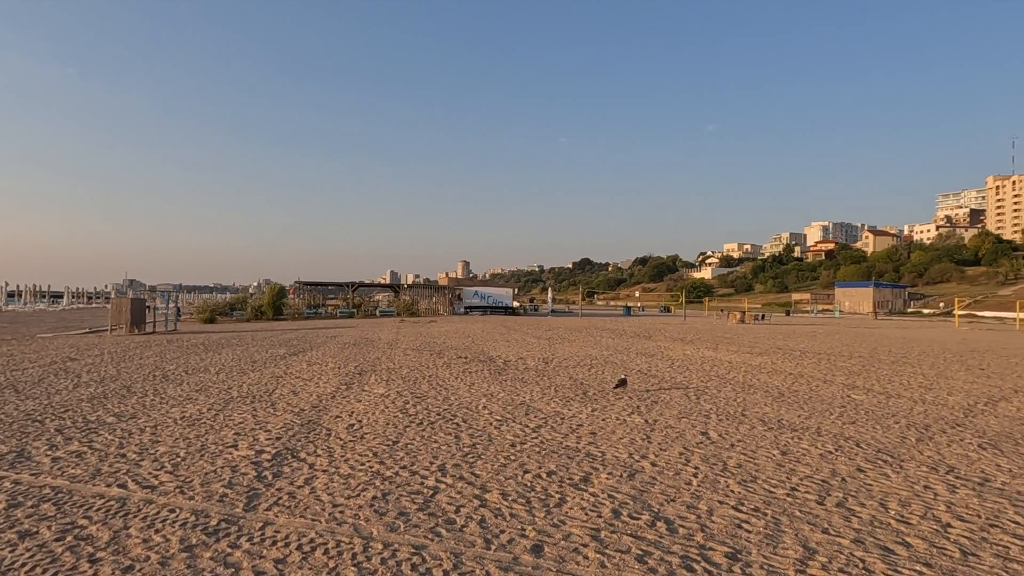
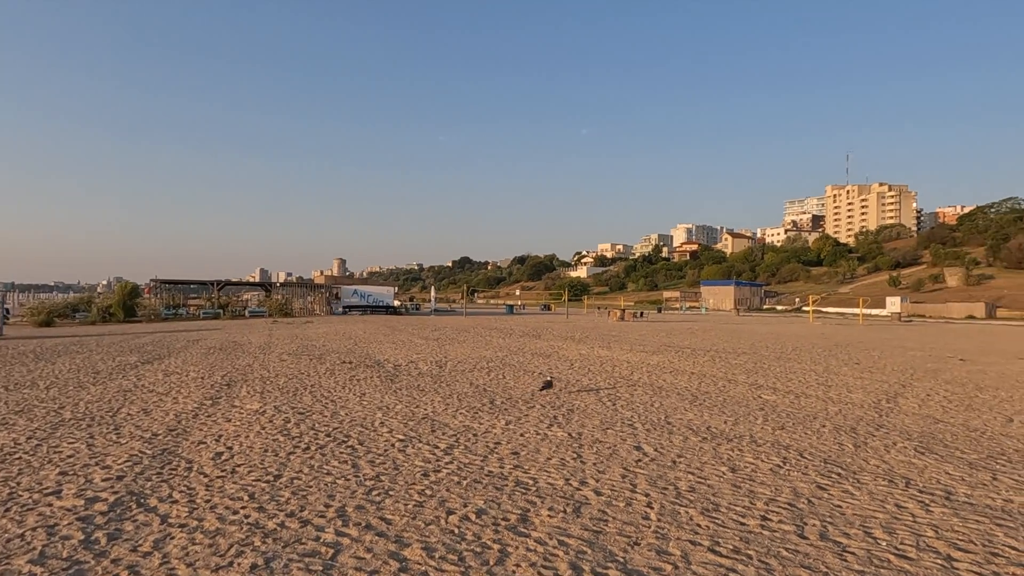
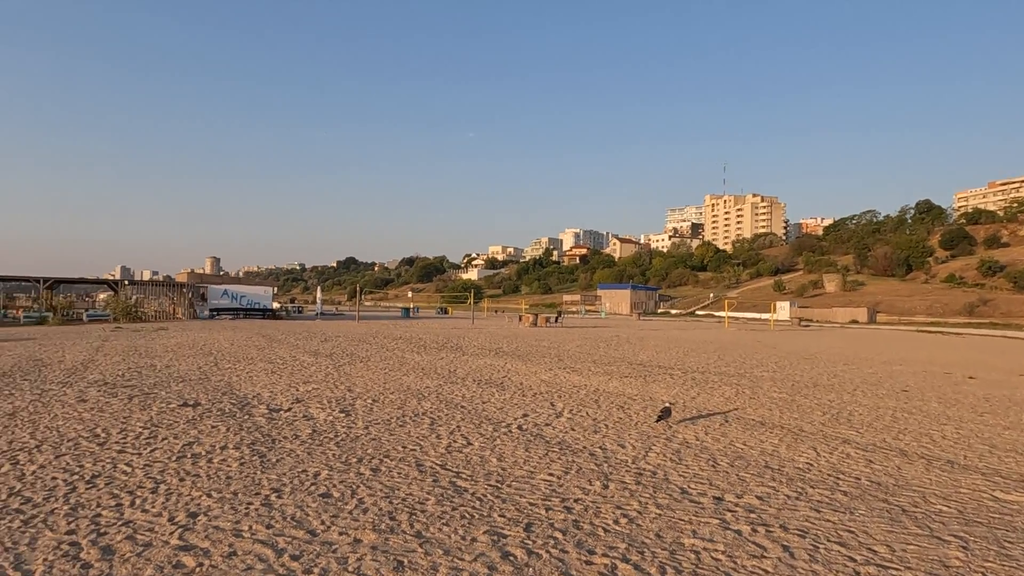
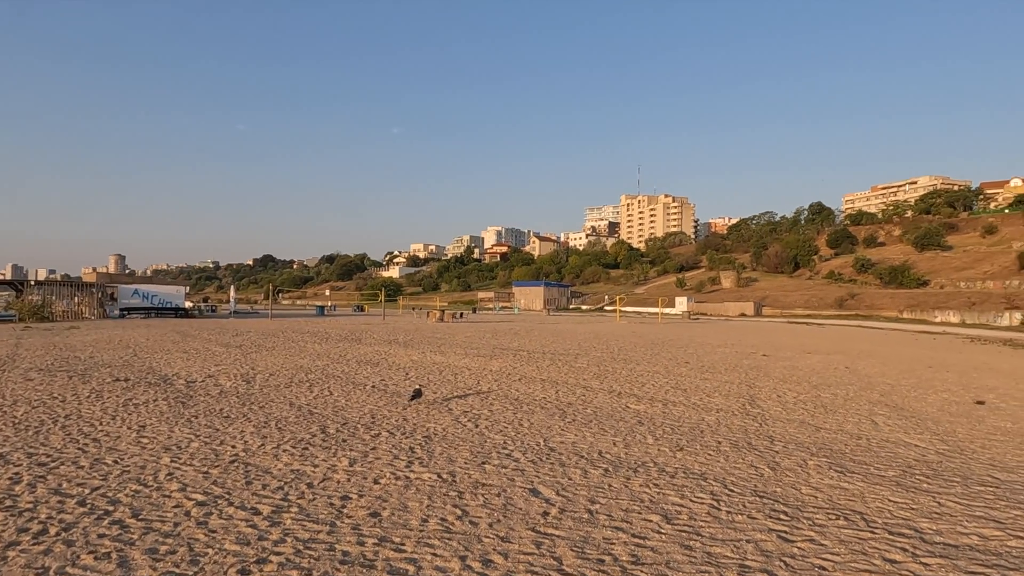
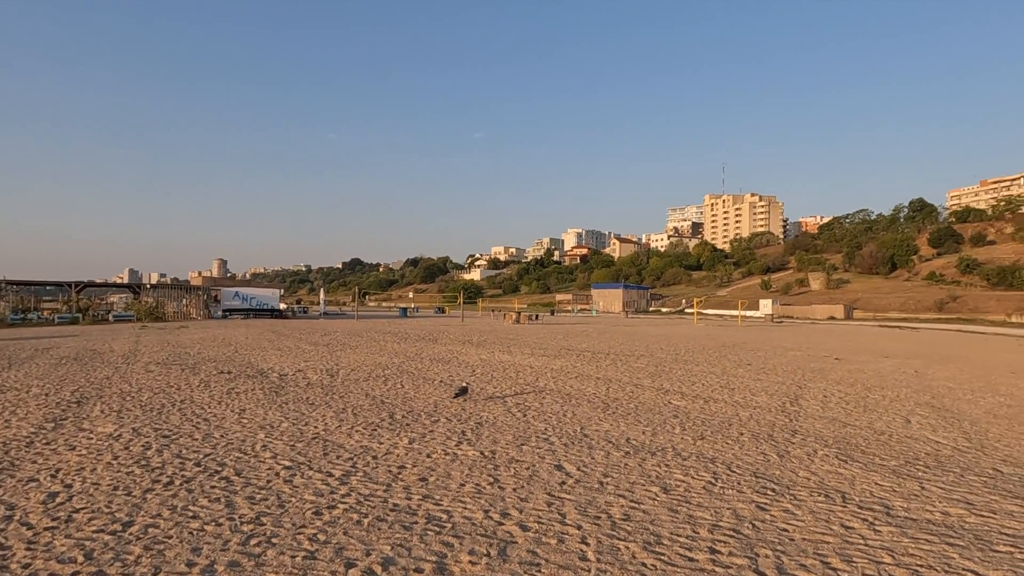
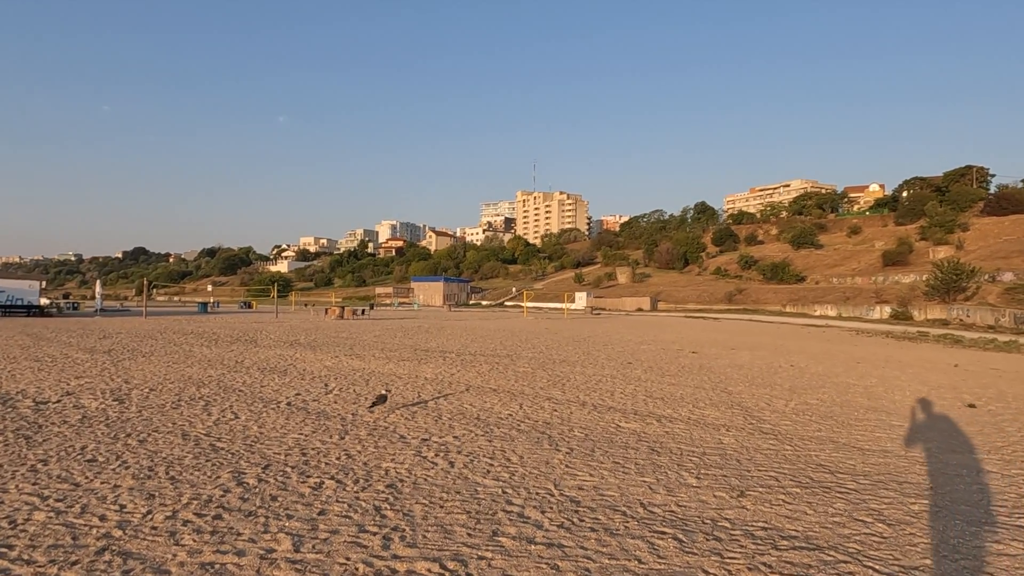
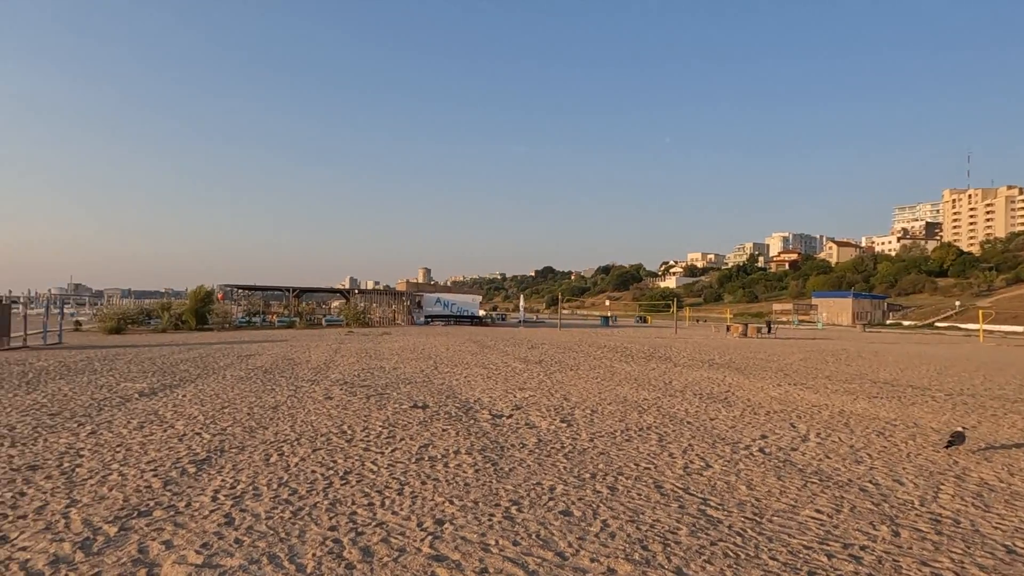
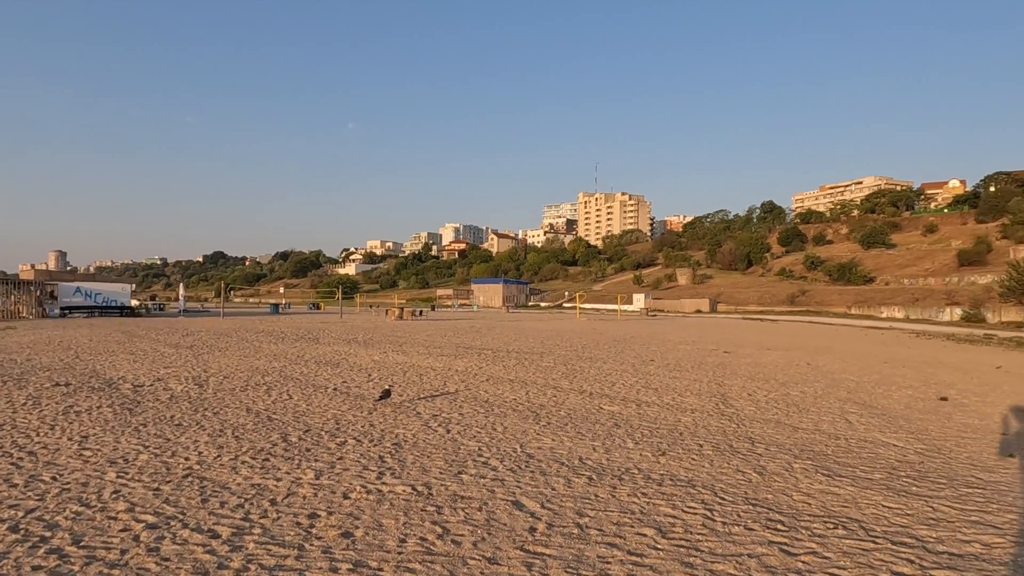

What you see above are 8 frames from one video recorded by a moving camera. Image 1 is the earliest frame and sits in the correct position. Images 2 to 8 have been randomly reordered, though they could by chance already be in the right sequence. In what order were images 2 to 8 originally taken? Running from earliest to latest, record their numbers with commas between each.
2, 5, 4, 8, 6, 3, 7
